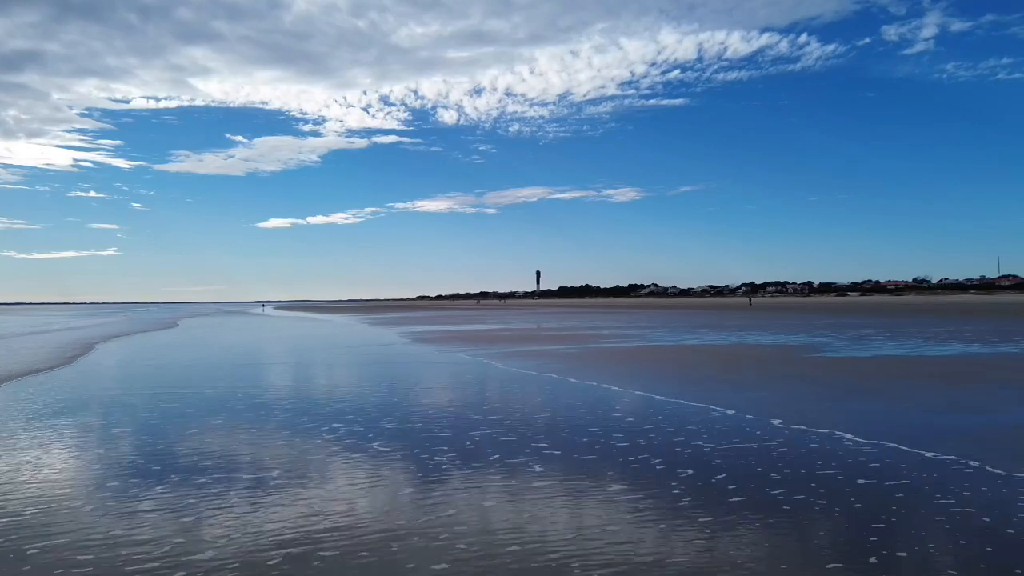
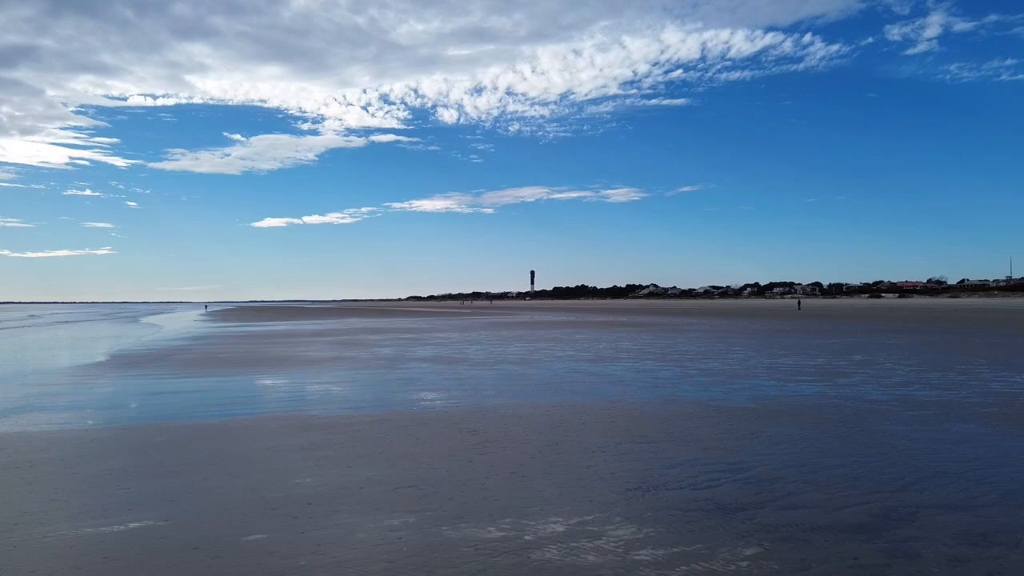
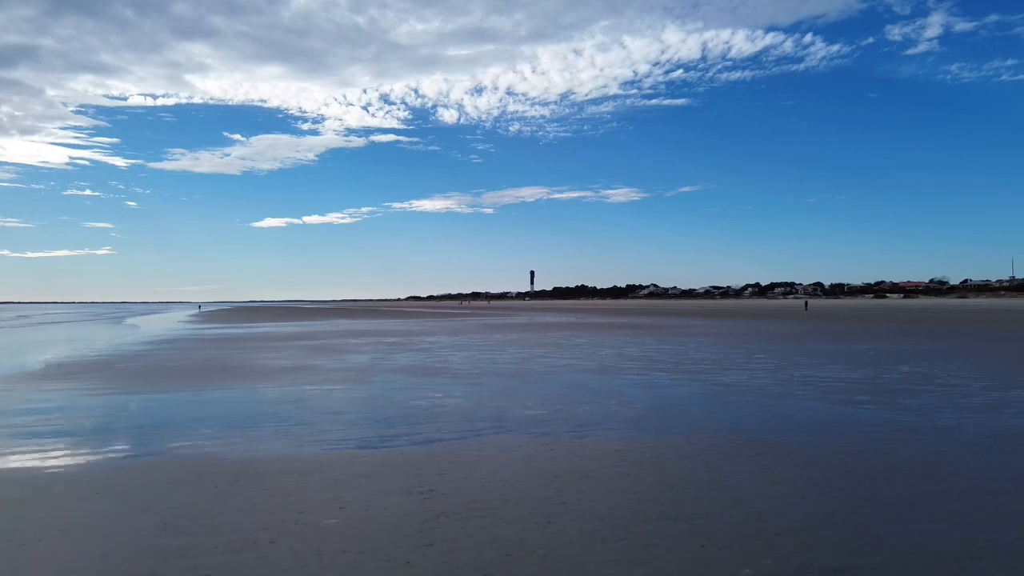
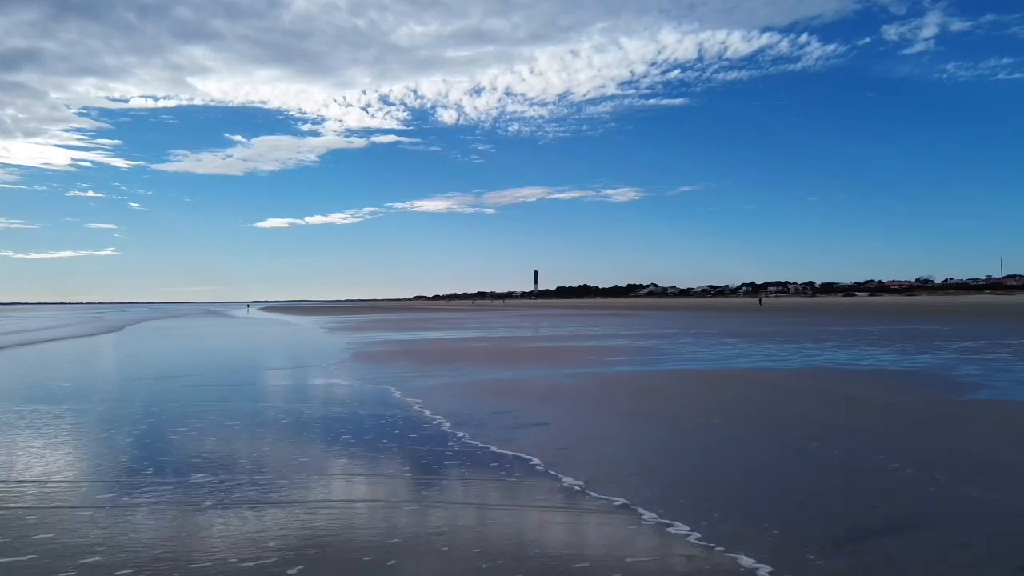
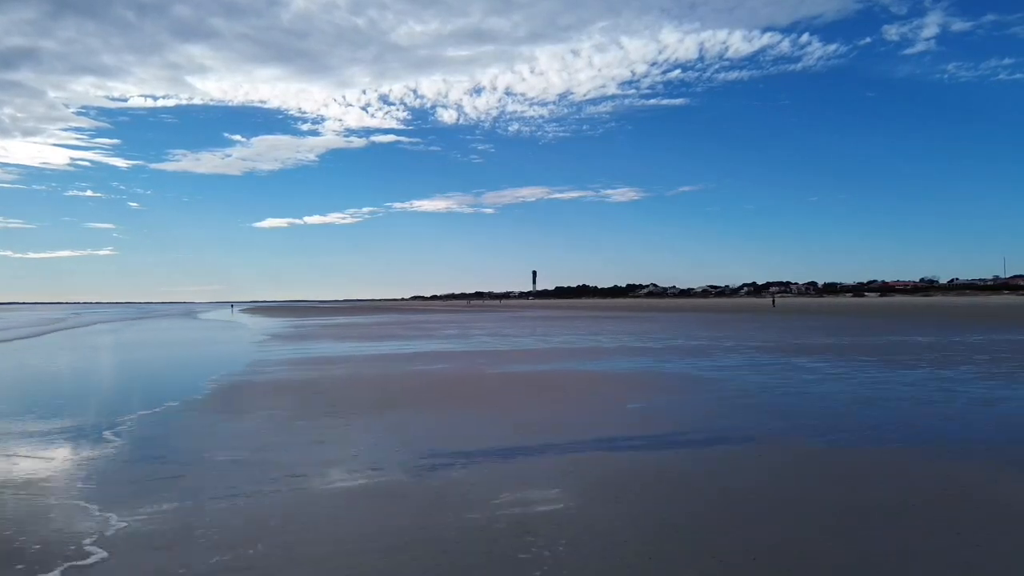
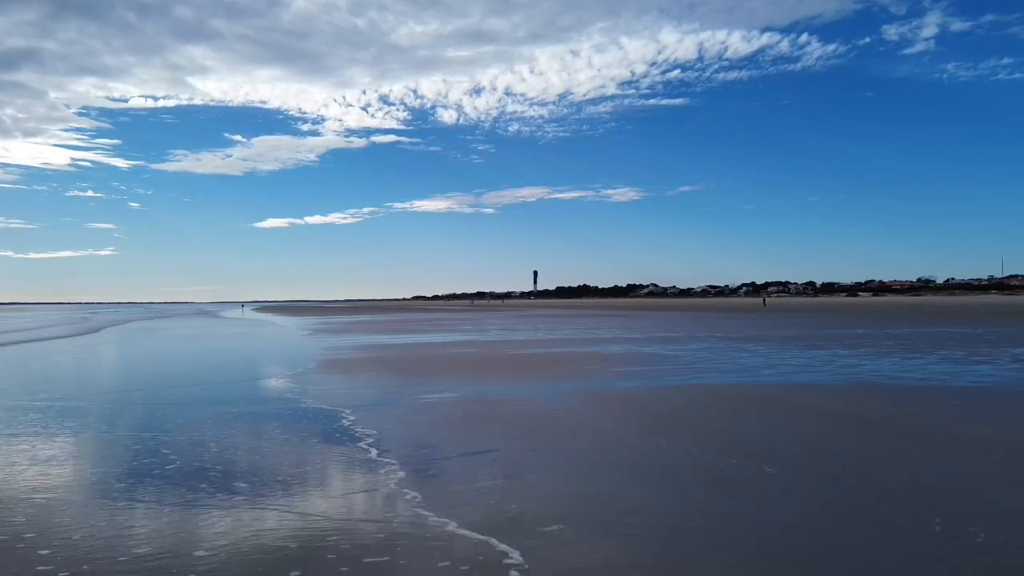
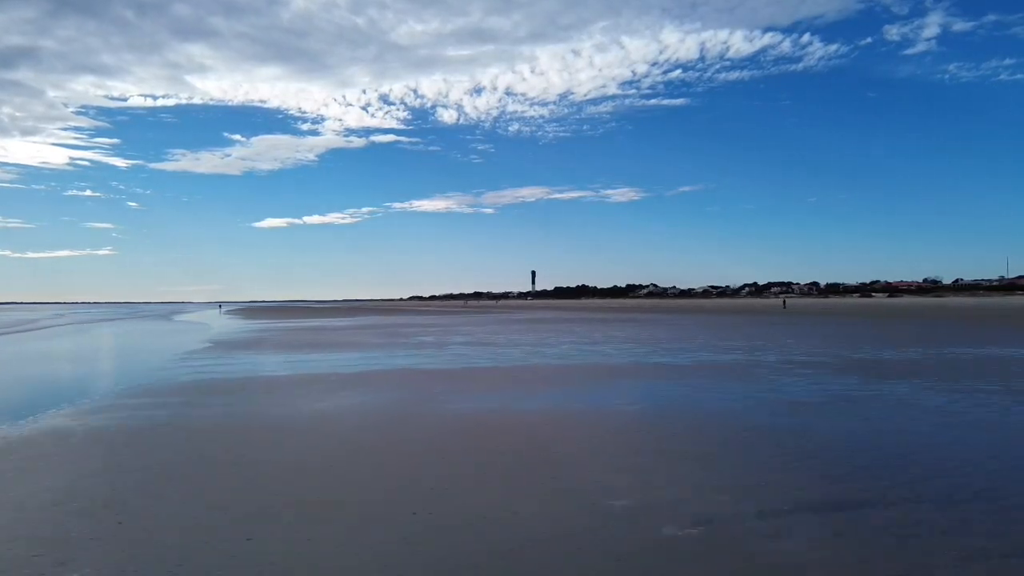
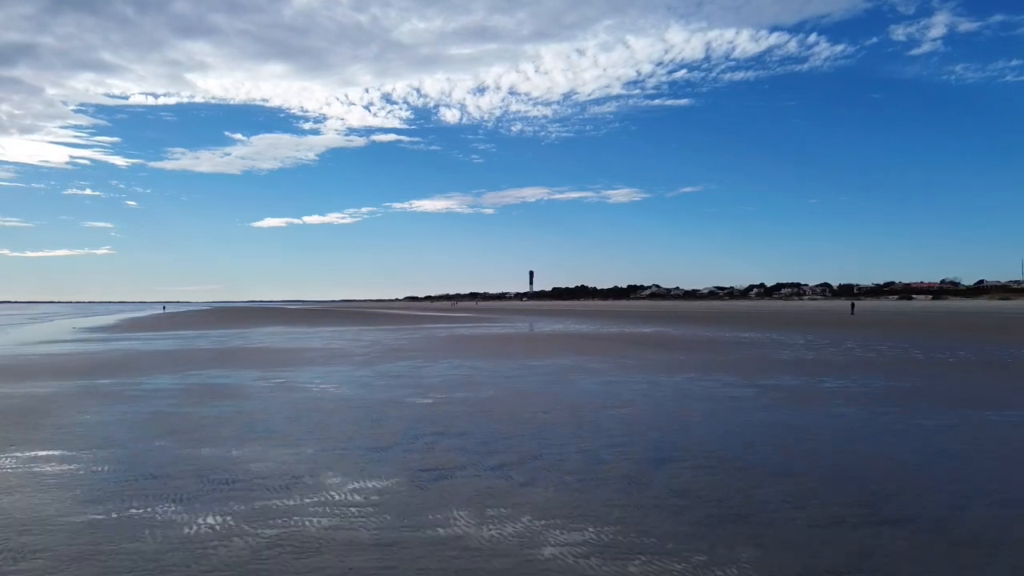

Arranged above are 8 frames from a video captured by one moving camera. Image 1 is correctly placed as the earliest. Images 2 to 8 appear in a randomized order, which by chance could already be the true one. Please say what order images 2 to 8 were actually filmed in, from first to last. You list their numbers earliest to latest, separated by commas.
4, 6, 5, 7, 2, 3, 8
